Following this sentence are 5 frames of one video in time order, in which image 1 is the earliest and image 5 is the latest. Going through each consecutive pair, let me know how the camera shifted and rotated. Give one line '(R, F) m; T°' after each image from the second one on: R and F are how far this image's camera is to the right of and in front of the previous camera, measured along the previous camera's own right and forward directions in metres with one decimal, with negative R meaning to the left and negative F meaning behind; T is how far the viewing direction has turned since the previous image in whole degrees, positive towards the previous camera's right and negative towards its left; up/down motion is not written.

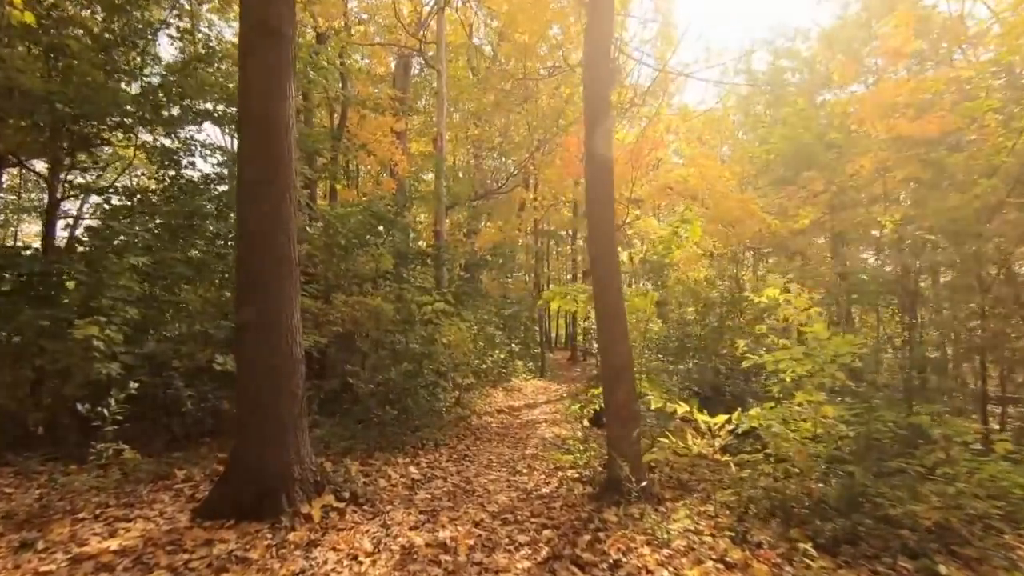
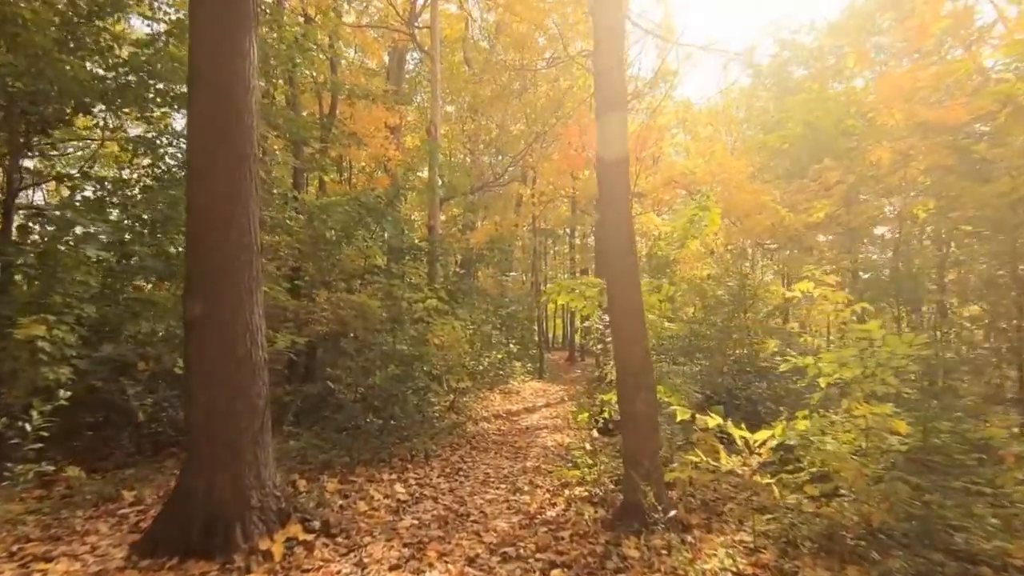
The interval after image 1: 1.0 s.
(0.0, +0.7) m; 0°
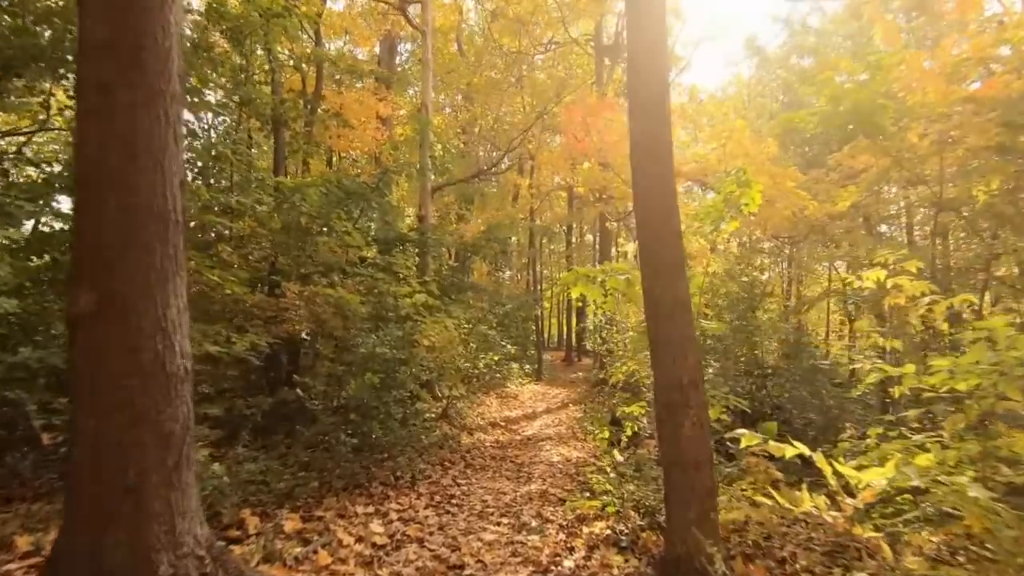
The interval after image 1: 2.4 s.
(-0.1, +1.0) m; +1°
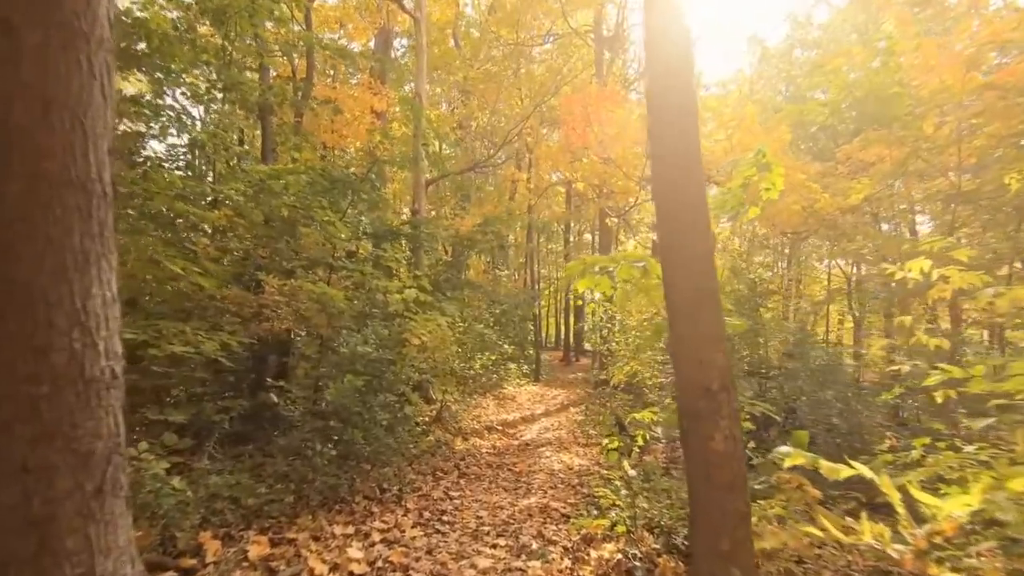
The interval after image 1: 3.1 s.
(0.0, +0.5) m; 0°
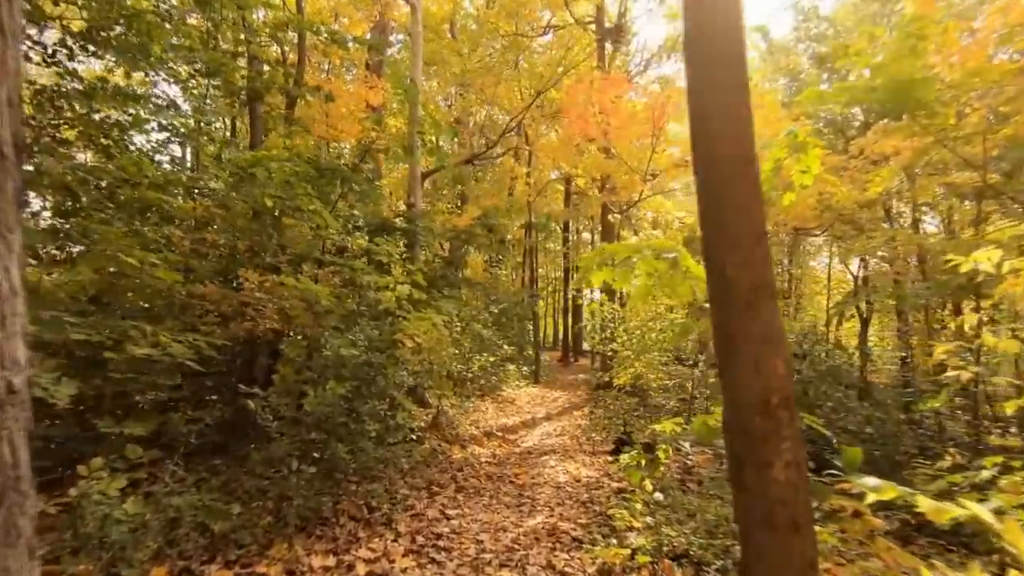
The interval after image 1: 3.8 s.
(-0.1, +0.5) m; 0°
